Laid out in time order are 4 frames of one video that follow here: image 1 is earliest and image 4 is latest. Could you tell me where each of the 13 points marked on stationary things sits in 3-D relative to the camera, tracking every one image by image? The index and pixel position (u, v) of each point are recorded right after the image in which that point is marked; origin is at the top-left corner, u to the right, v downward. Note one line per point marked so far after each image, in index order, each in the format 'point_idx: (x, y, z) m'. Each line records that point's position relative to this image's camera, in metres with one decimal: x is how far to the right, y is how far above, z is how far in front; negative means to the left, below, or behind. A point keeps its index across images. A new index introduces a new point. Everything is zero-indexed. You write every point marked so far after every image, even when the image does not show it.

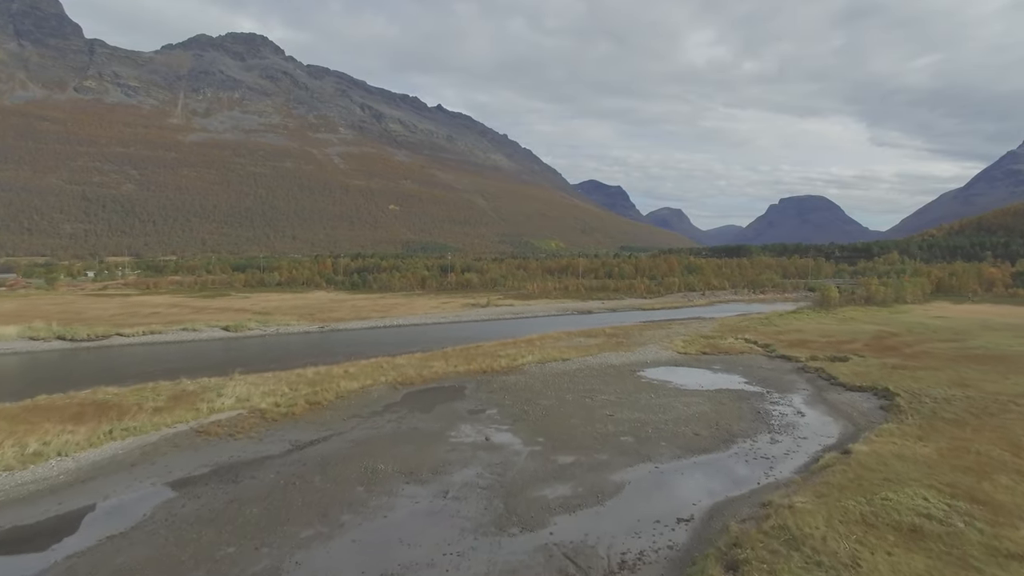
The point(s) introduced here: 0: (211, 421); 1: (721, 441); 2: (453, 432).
0: (-7.6, -3.3, +15.8) m
1: (+4.9, -3.6, +14.8) m
2: (-1.5, -3.6, +15.7) m
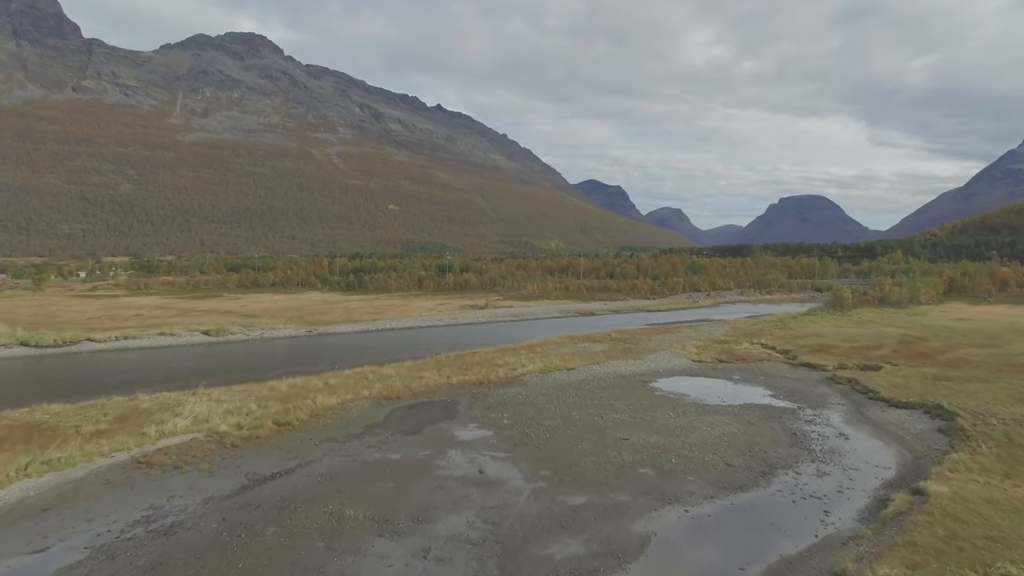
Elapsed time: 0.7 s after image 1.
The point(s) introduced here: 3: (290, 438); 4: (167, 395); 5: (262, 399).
0: (-7.6, -3.4, +13.5) m
1: (+4.9, -3.7, +12.5) m
2: (-1.5, -3.7, +13.4) m
3: (-5.3, -3.6, +15.0) m
4: (-9.8, -3.0, +17.9) m
5: (-7.2, -3.2, +18.2) m
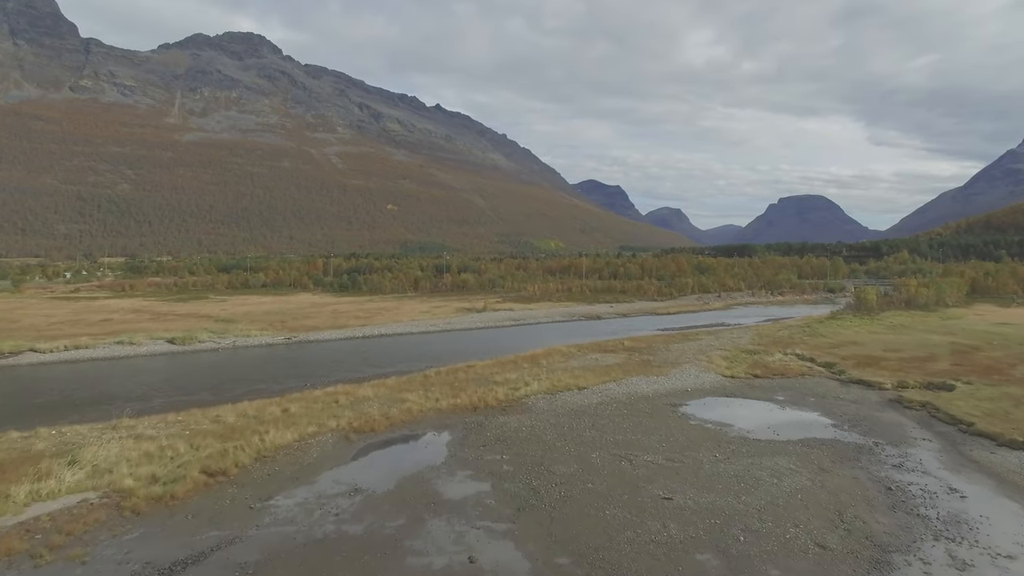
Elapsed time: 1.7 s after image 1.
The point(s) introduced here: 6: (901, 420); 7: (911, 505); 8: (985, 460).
0: (-7.5, -3.6, +9.7) m
1: (+4.9, -3.8, +8.7) m
2: (-1.4, -3.8, +9.6) m
3: (-5.2, -3.7, +11.1) m
4: (-9.8, -3.2, +14.1) m
5: (-7.2, -3.3, +14.4) m
6: (+10.4, -3.5, +16.9) m
7: (+6.9, -3.8, +10.8) m
8: (+9.8, -3.5, +13.0) m
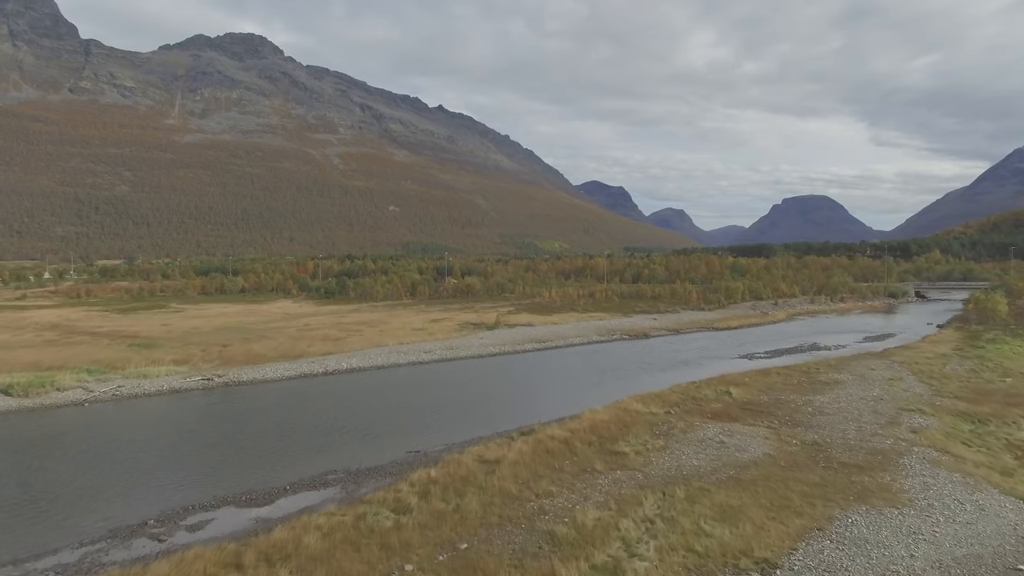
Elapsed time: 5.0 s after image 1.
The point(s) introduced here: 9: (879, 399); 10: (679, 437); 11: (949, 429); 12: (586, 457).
0: (-6.4, -4.1, -2.5) m
1: (+6.1, -4.3, -3.6) m
2: (-0.3, -4.3, -2.7) m
3: (-4.1, -4.2, -1.1) m
4: (-8.6, -3.7, +1.9) m
5: (-6.0, -3.9, +2.2) m
6: (+11.5, -4.0, +4.6) m
7: (+8.0, -4.2, -1.5) m
8: (+11.0, -4.0, +0.7) m
9: (+11.5, -3.3, +19.8) m
10: (+4.1, -3.5, +16.0) m
11: (+11.1, -3.5, +16.1) m
12: (+1.6, -3.5, +13.5) m
